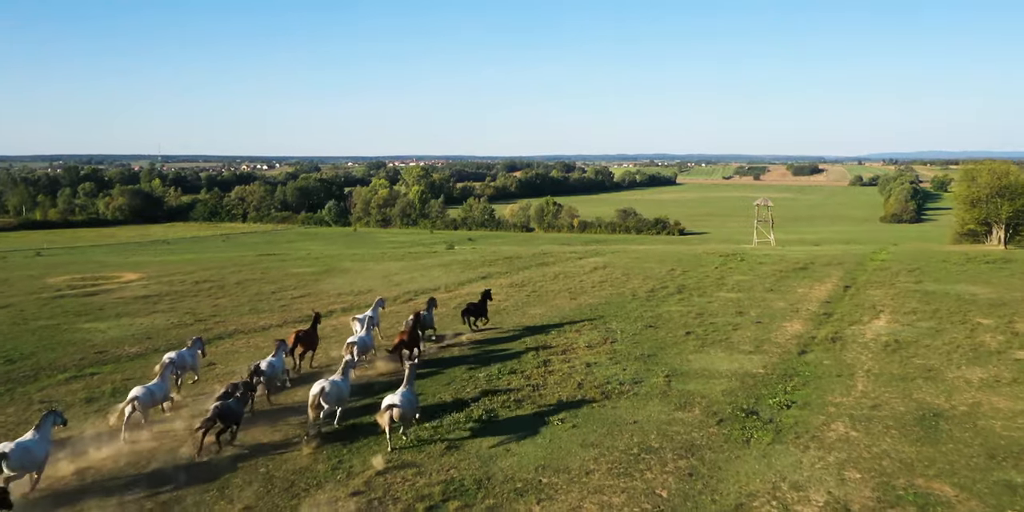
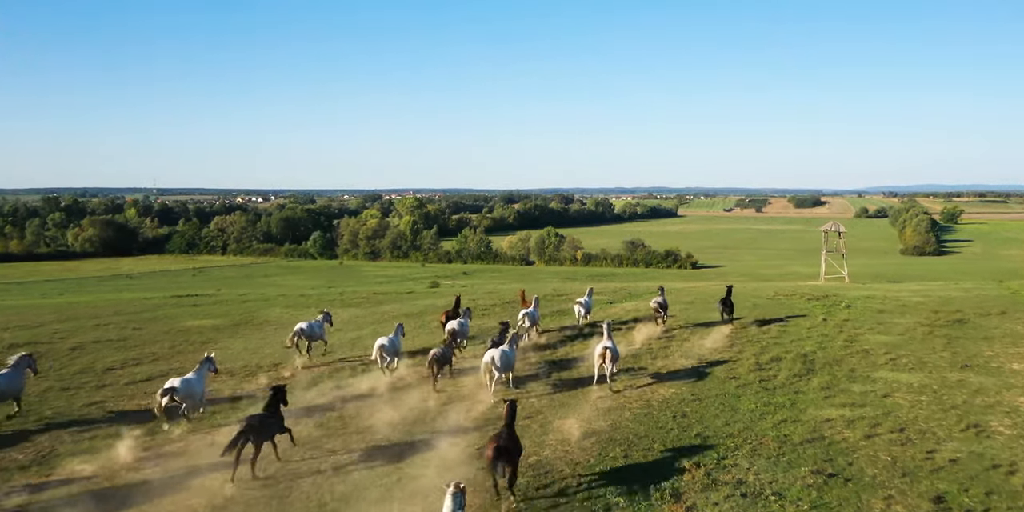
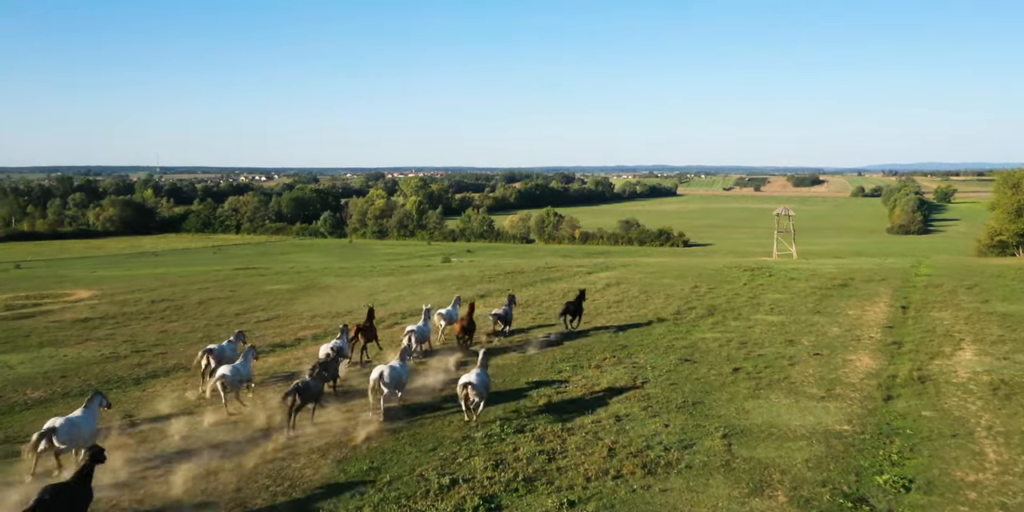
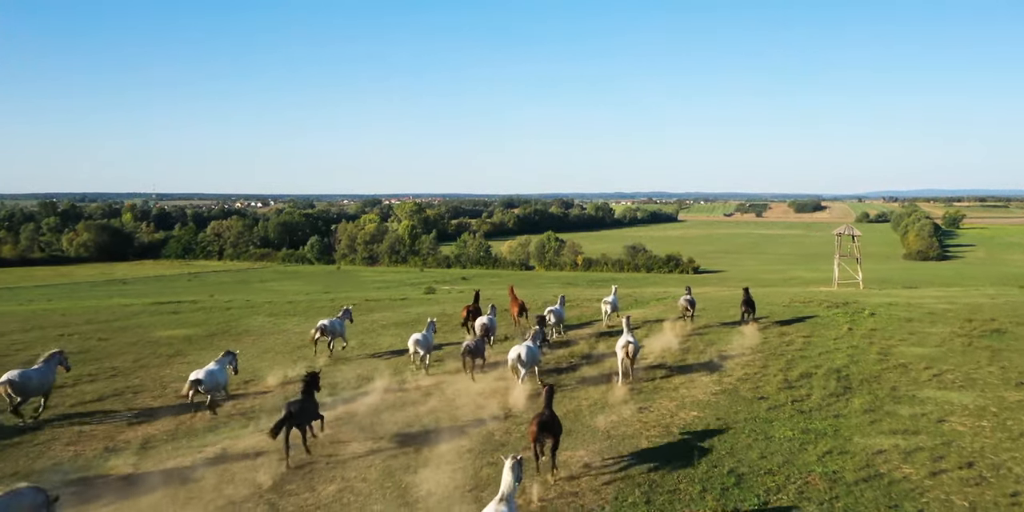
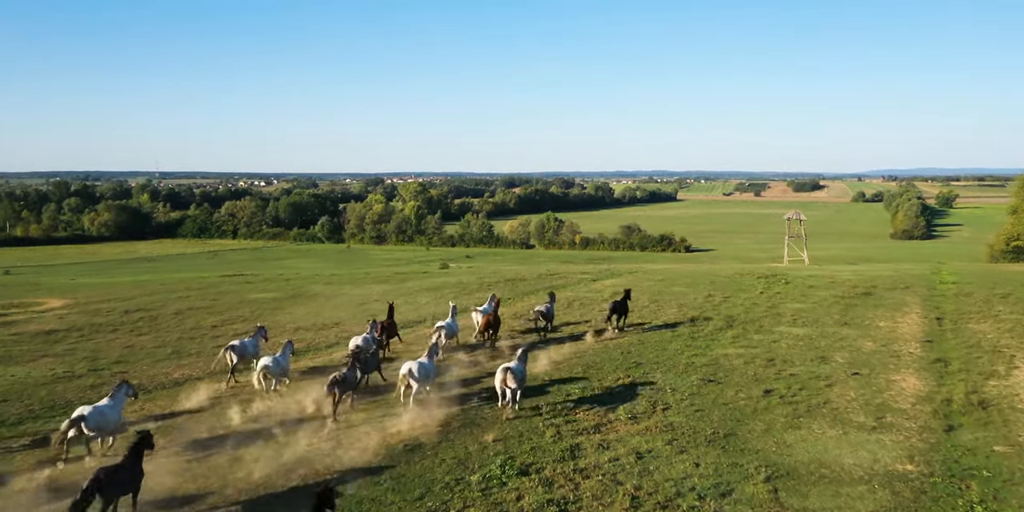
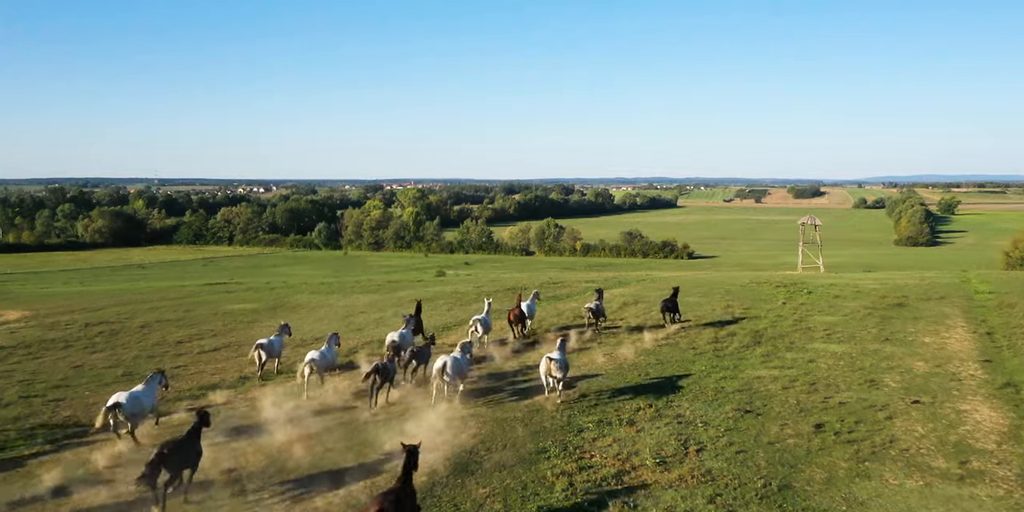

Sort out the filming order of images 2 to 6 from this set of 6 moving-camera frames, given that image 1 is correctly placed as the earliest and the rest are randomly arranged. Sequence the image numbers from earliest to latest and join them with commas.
3, 5, 6, 2, 4
